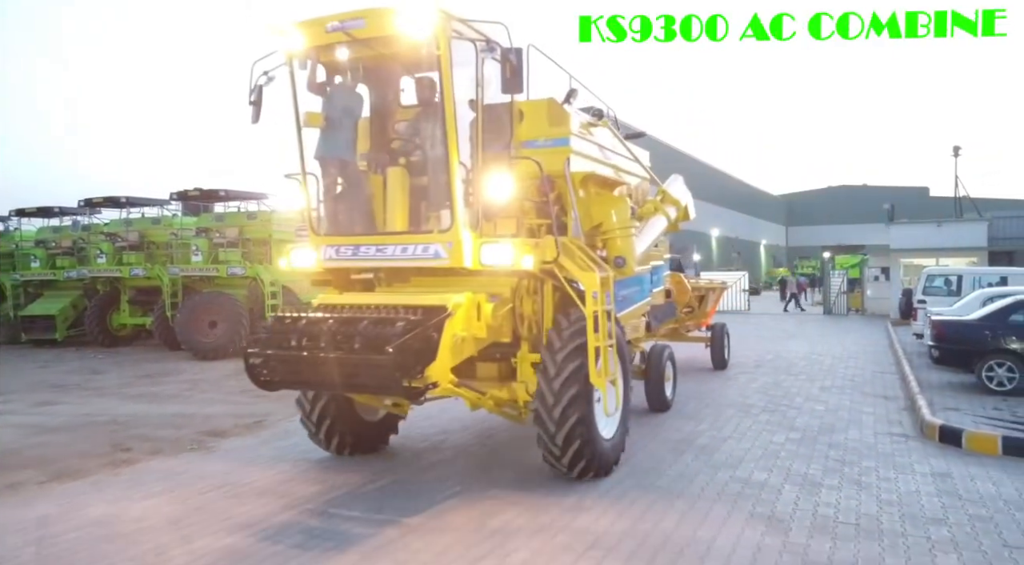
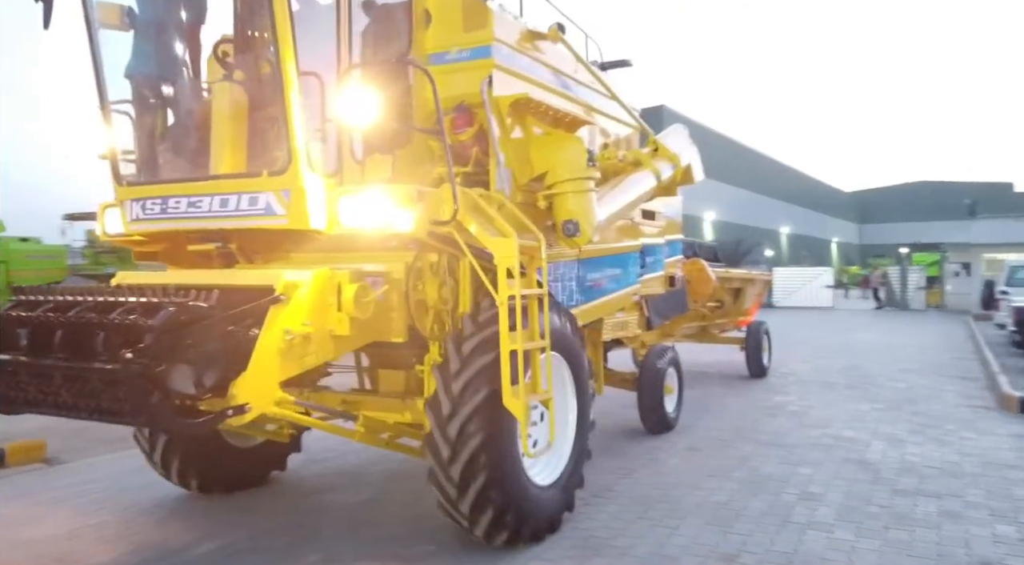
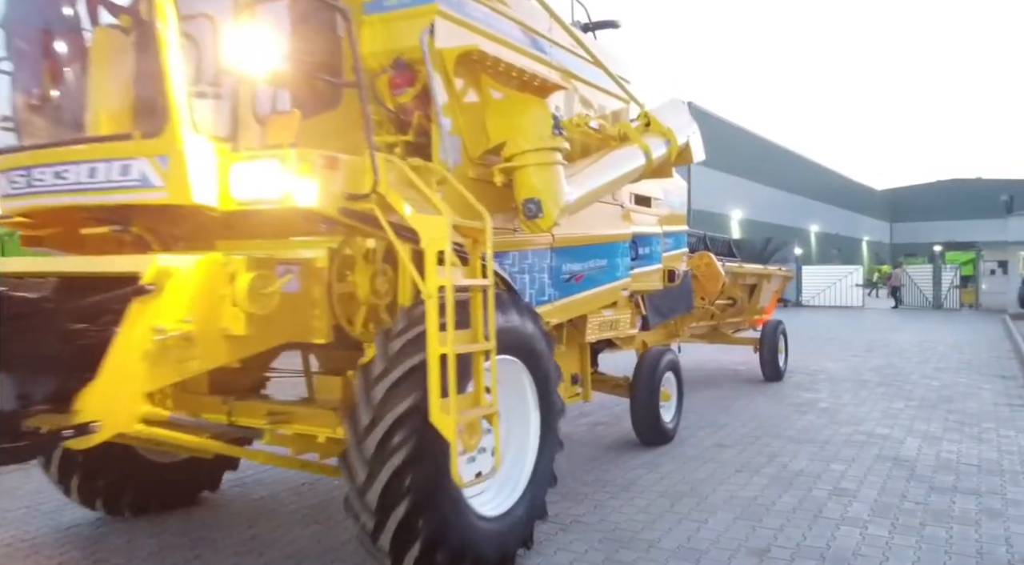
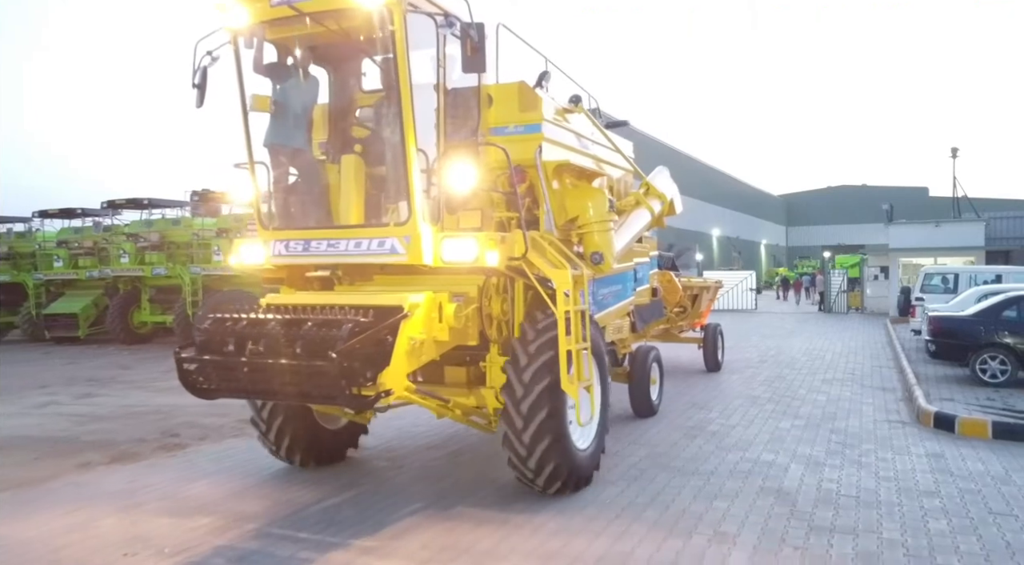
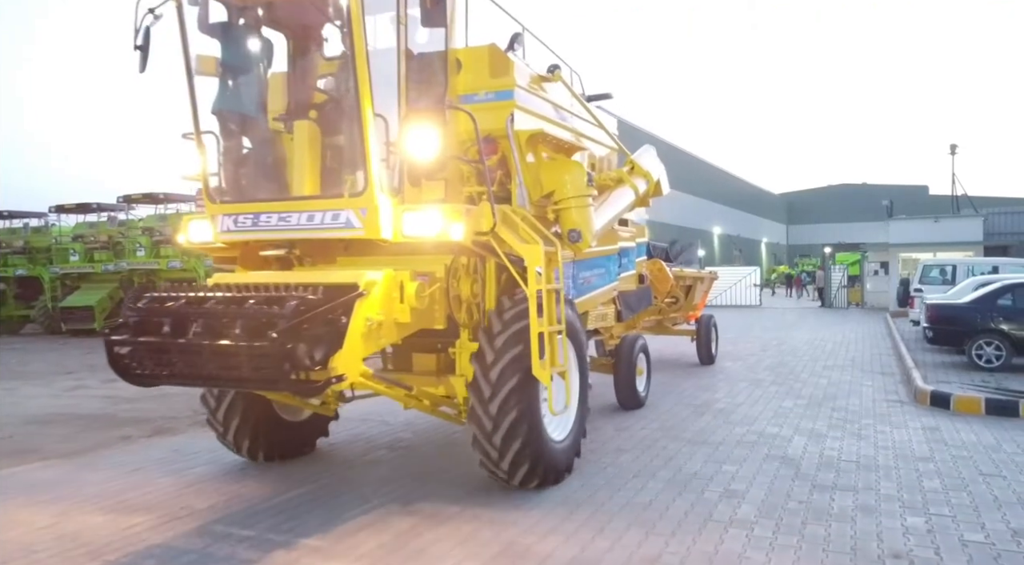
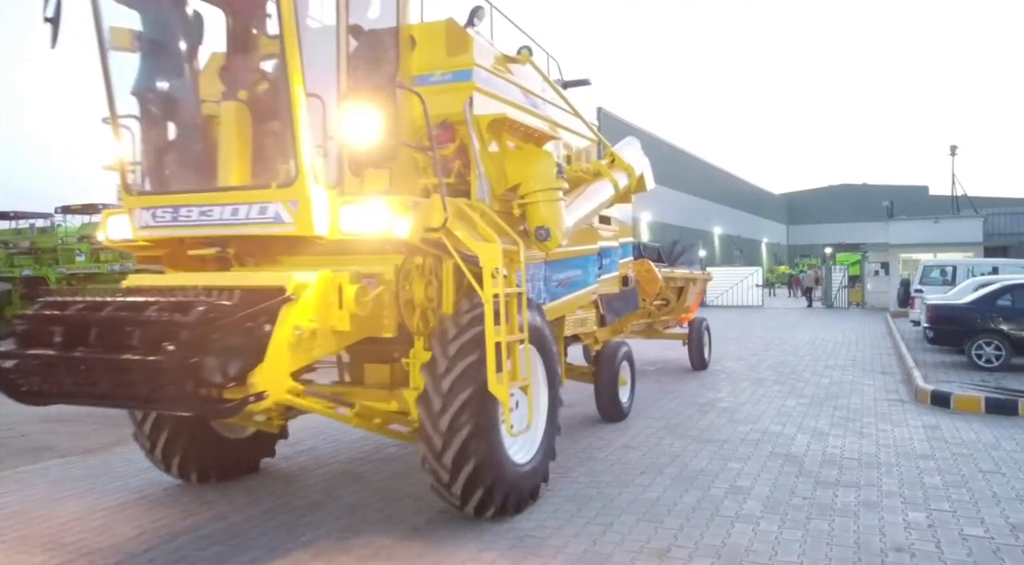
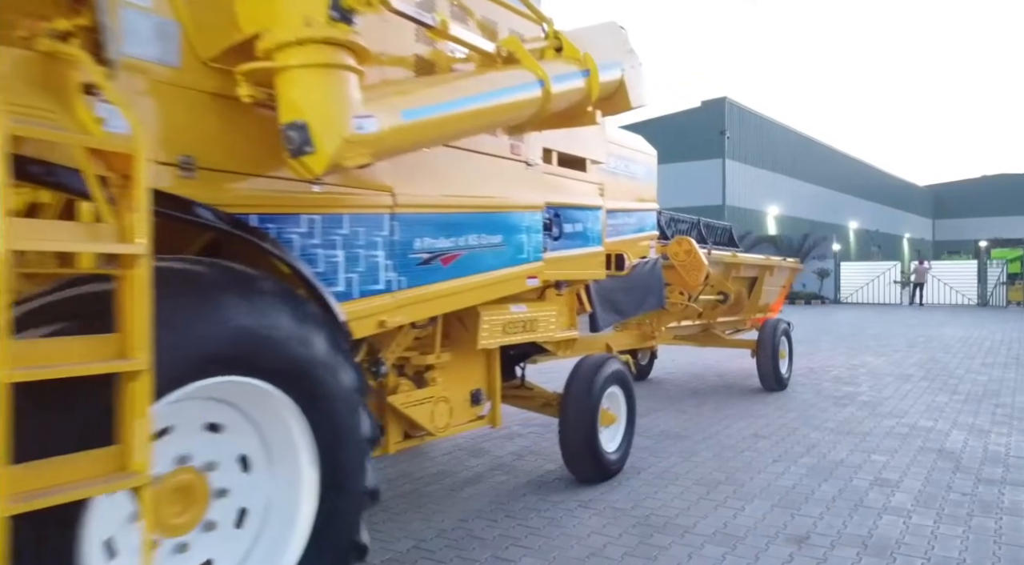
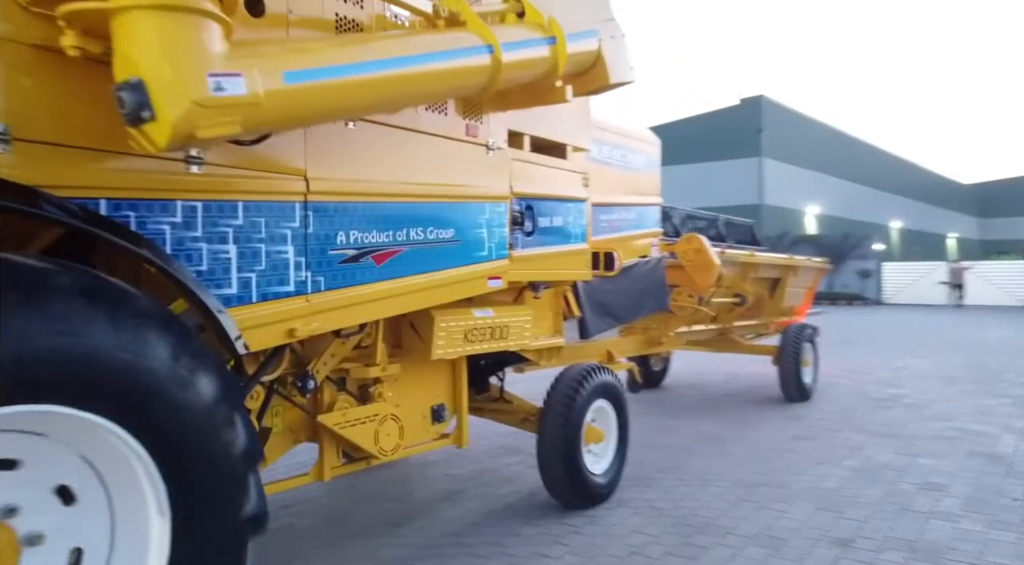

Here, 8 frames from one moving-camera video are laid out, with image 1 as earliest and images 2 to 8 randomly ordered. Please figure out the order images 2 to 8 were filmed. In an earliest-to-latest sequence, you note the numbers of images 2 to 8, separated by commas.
4, 5, 6, 2, 3, 7, 8
